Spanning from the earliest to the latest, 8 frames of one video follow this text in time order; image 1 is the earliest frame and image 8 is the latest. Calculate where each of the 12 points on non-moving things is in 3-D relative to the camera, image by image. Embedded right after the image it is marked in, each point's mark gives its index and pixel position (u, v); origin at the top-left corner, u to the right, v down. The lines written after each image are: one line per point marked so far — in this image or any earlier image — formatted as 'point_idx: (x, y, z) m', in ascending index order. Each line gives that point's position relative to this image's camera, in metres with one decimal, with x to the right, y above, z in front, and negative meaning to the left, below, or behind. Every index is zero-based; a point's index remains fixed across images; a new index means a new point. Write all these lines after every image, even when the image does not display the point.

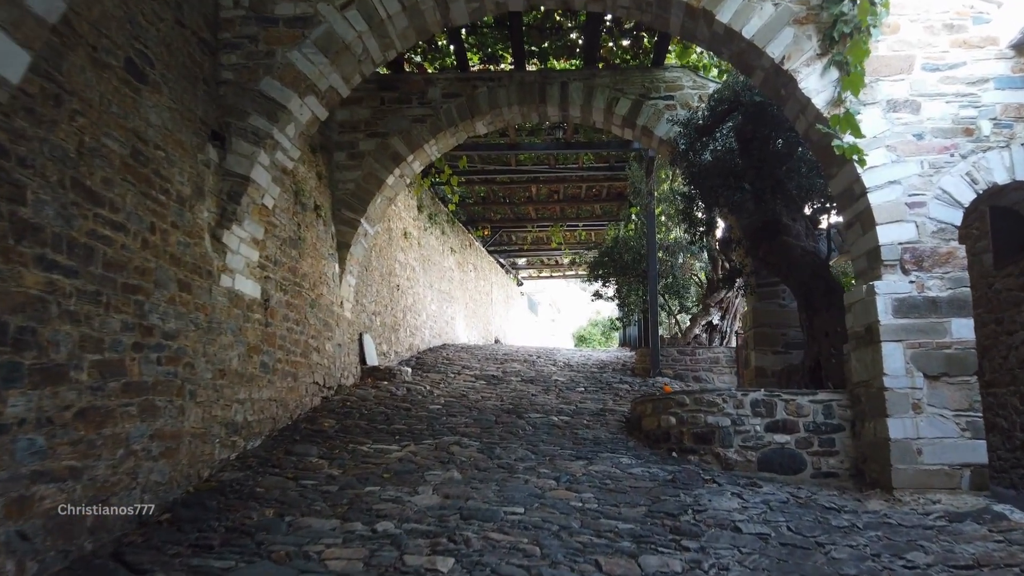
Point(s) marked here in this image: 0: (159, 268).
0: (-1.8, +0.1, +3.7) m
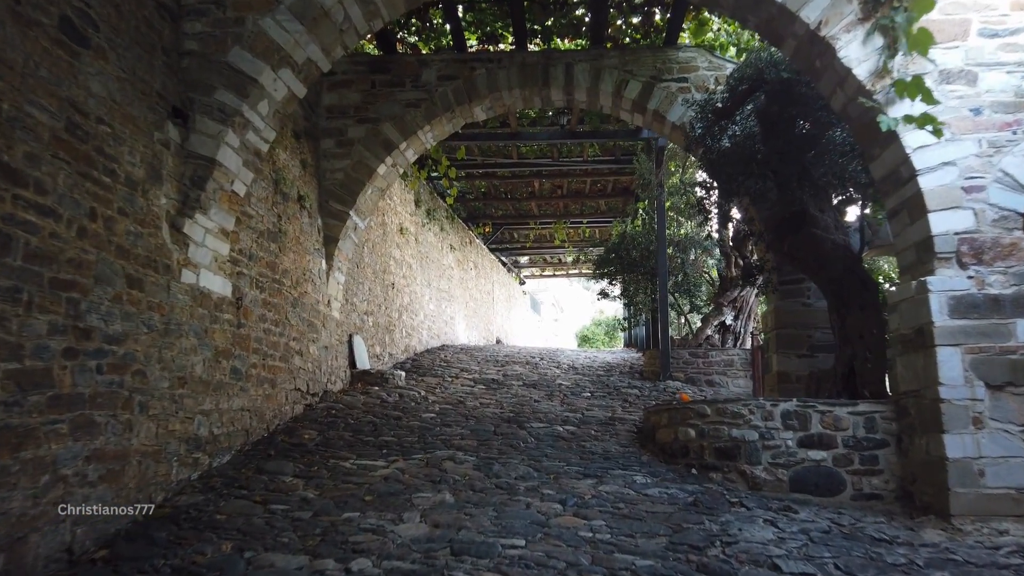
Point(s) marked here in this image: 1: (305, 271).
0: (-1.8, +0.1, +3.2) m
1: (-1.6, +0.1, +5.9) m
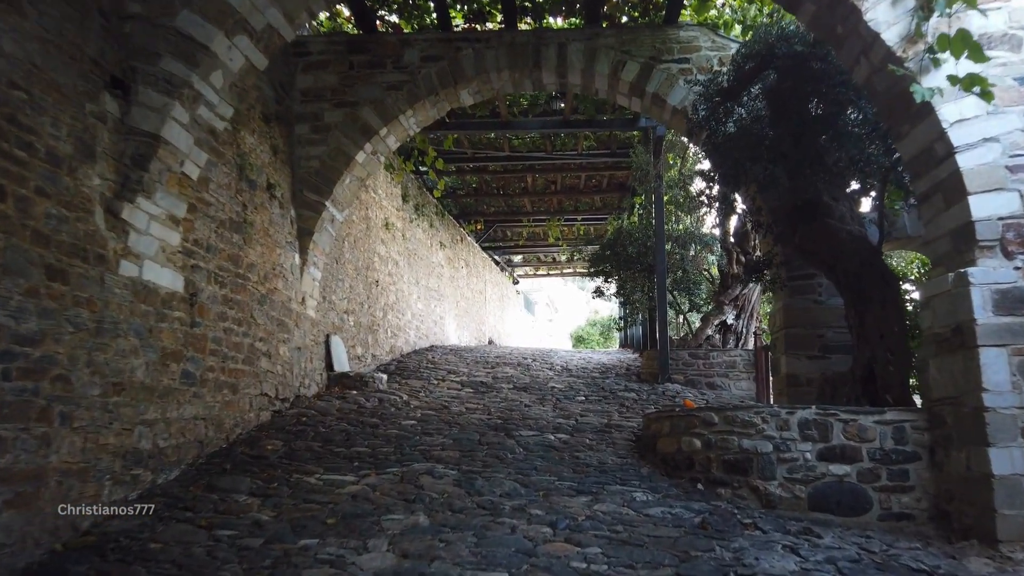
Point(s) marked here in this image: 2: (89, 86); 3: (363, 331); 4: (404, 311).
0: (-1.8, +0.1, +2.7) m
1: (-1.7, +0.2, +5.4) m
2: (-1.9, +0.9, +3.3) m
3: (-1.6, -0.5, +7.8) m
4: (-1.5, -0.3, +10.1) m
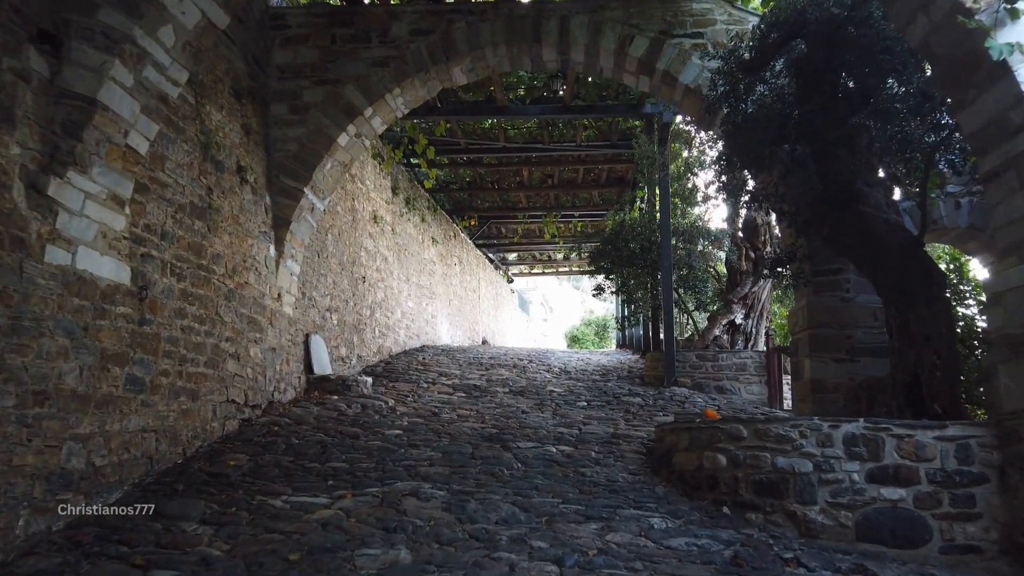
0: (-1.8, +0.2, +2.2) m
1: (-1.8, +0.2, +4.9) m
2: (-1.9, +0.9, +2.8) m
3: (-1.6, -0.4, +7.3) m
4: (-1.5, -0.3, +9.6) m
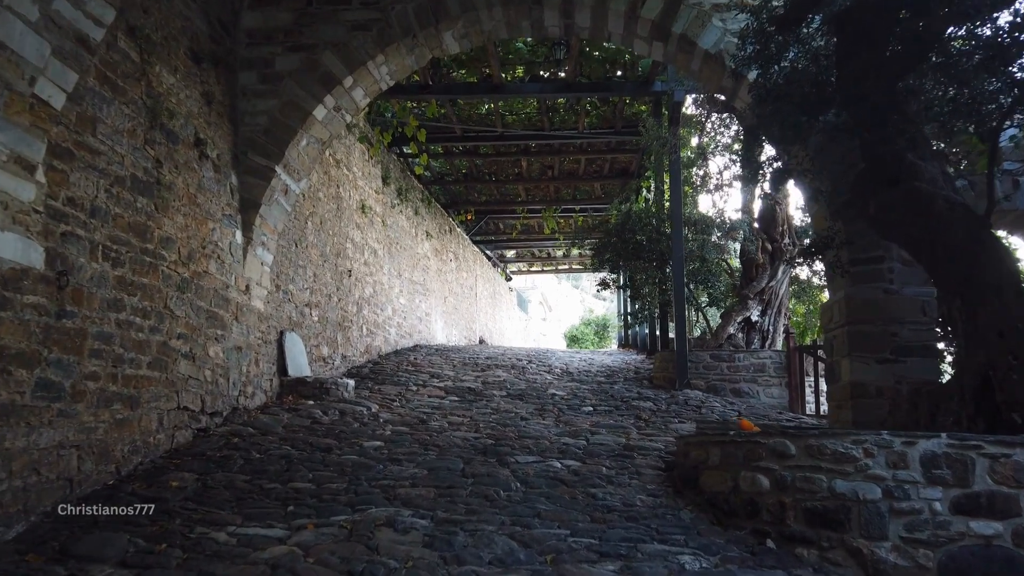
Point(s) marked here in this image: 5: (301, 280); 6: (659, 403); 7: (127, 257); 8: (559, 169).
0: (-1.8, +0.2, +1.6) m
1: (-1.8, +0.3, +4.3) m
2: (-1.9, +1.0, +2.1) m
3: (-1.6, -0.4, +6.6) m
4: (-1.6, -0.2, +9.0) m
5: (-1.7, +0.1, +5.9) m
6: (+1.2, -0.9, +5.9) m
7: (-1.8, +0.1, +3.4) m
8: (+0.7, +1.9, +11.5) m
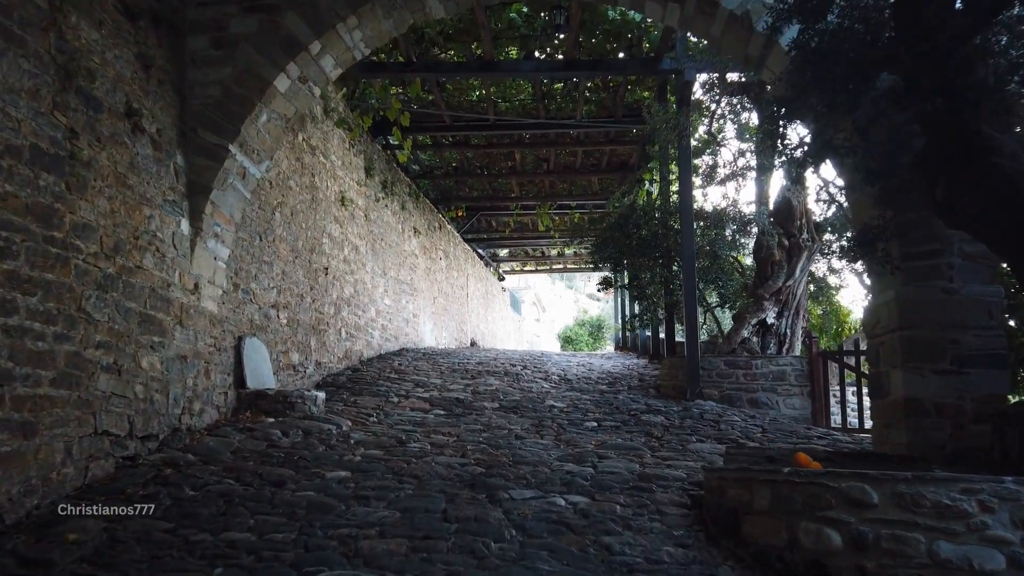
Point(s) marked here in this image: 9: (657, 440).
0: (-1.9, +0.3, +0.9) m
1: (-1.8, +0.3, +3.6) m
2: (-1.9, +1.0, +1.4) m
3: (-1.7, -0.4, +6.0) m
4: (-1.6, -0.2, +8.3) m
5: (-1.7, +0.1, +5.2) m
6: (+1.1, -0.9, +5.2) m
7: (-1.8, +0.2, +2.7) m
8: (+0.6, +1.9, +10.9) m
9: (+0.9, -0.9, +4.5) m
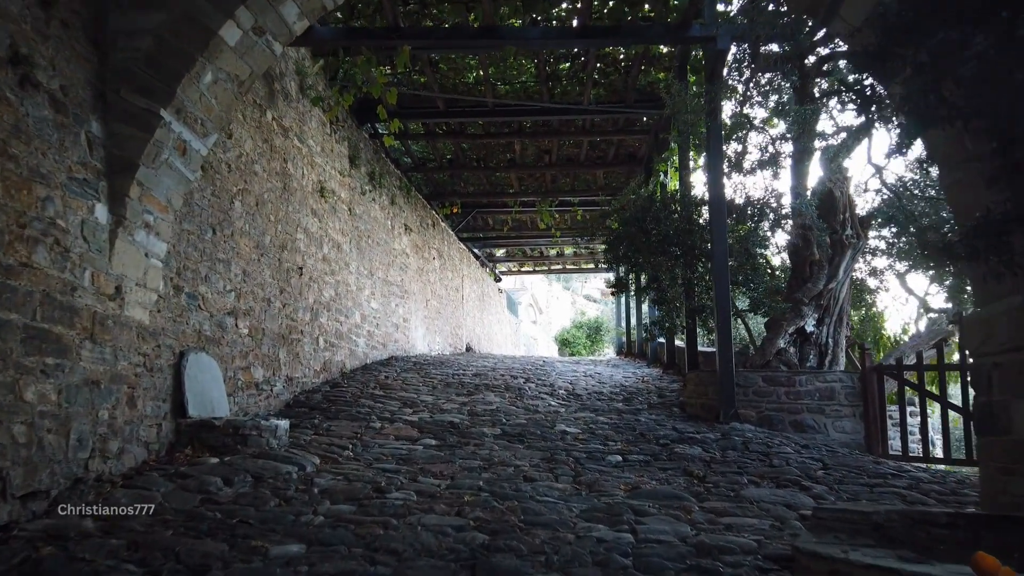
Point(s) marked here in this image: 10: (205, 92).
0: (-1.8, +0.2, 0.0) m
1: (-1.8, +0.3, +2.7) m
2: (-1.8, +1.0, +0.5) m
3: (-1.7, -0.4, +5.1) m
4: (-1.6, -0.2, +7.4) m
5: (-1.7, +0.1, +4.3) m
6: (+1.2, -0.9, +4.4) m
7: (-1.8, +0.1, +1.8) m
8: (+0.6, +1.8, +10.0) m
9: (+0.9, -0.9, +3.6) m
10: (-1.5, +0.9, +3.5) m
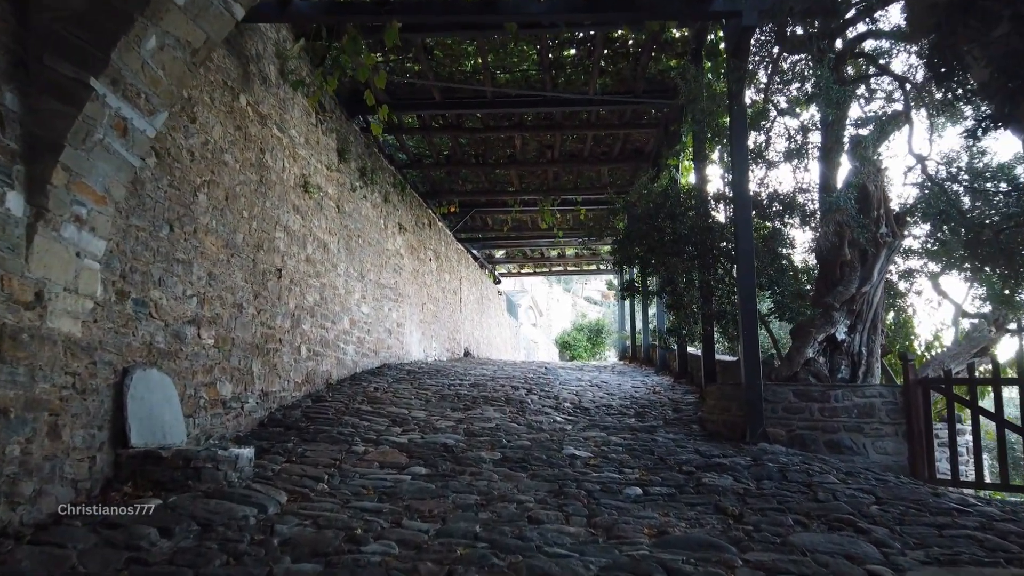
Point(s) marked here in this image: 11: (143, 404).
0: (-1.8, +0.2, -0.6) m
1: (-1.7, +0.2, +2.1) m
2: (-1.8, +1.0, 0.0) m
3: (-1.7, -0.4, +4.5) m
4: (-1.6, -0.3, +6.8) m
5: (-1.7, 0.0, +3.8) m
6: (+1.2, -1.0, +3.8) m
7: (-1.7, +0.1, +1.3) m
8: (+0.6, +1.8, +9.4) m
9: (+0.9, -0.9, +3.0) m
10: (-1.4, +0.9, +3.0) m
11: (-1.6, -0.5, +3.2) m
